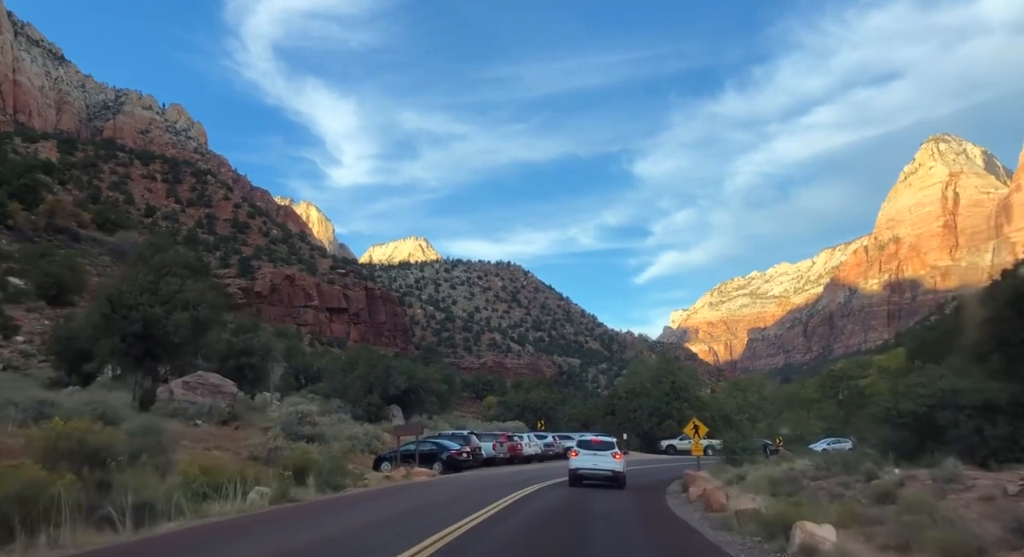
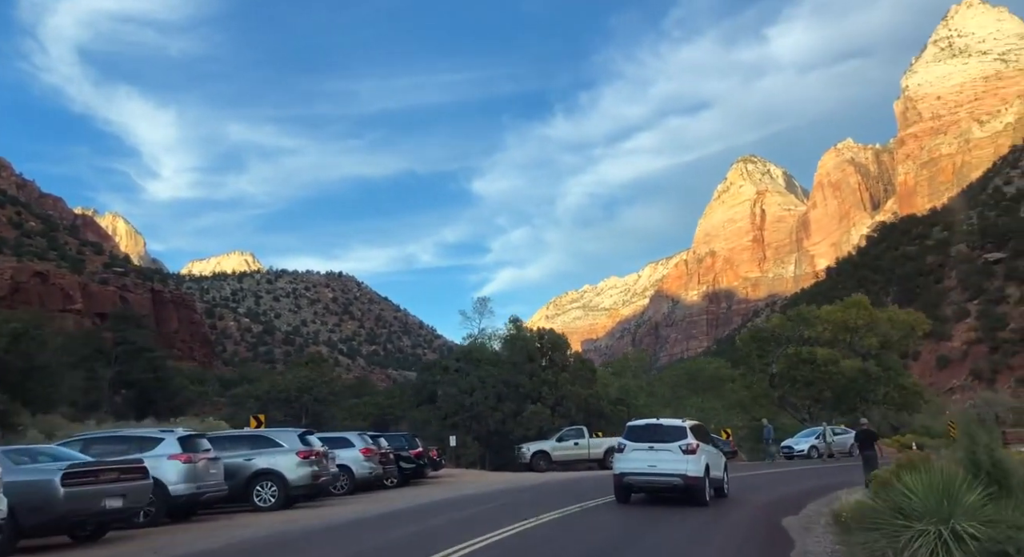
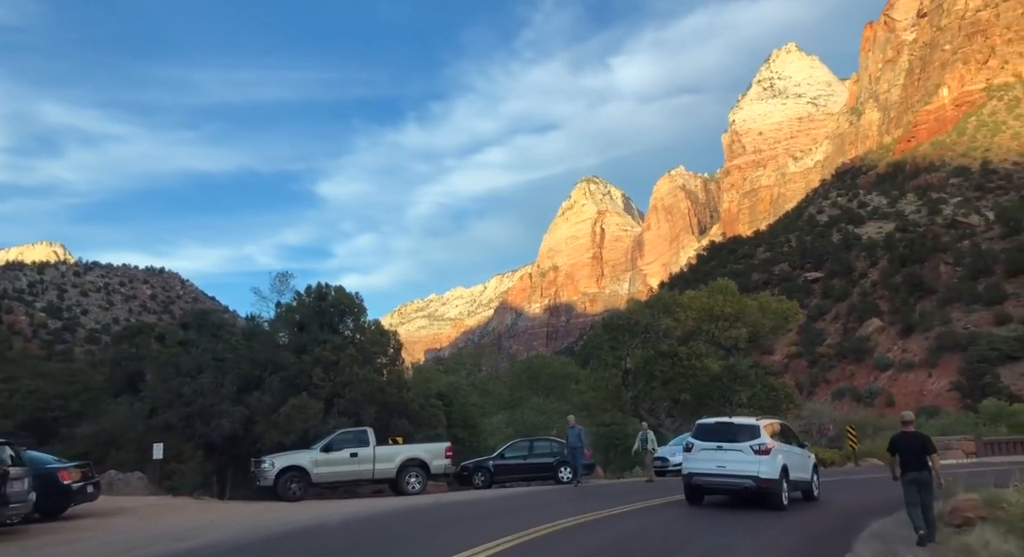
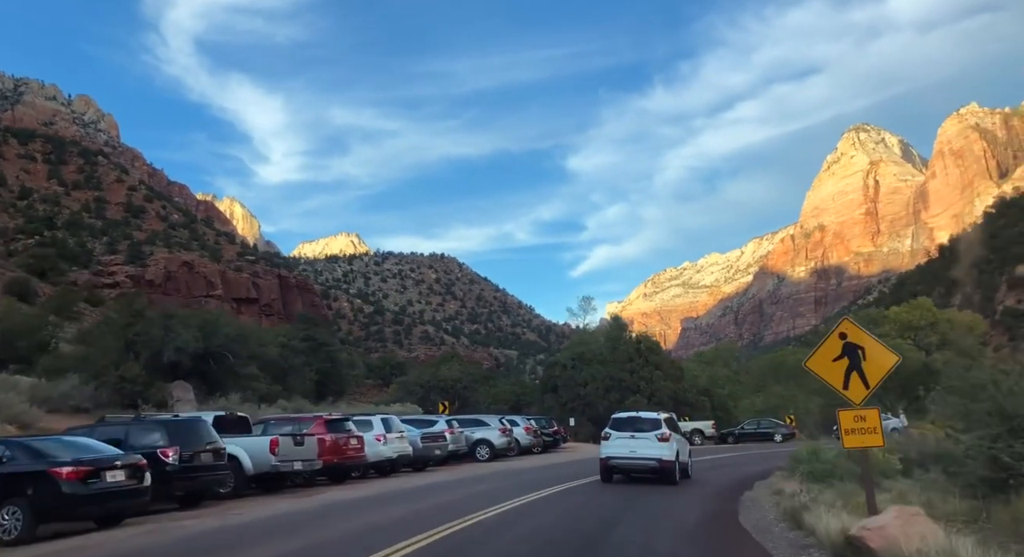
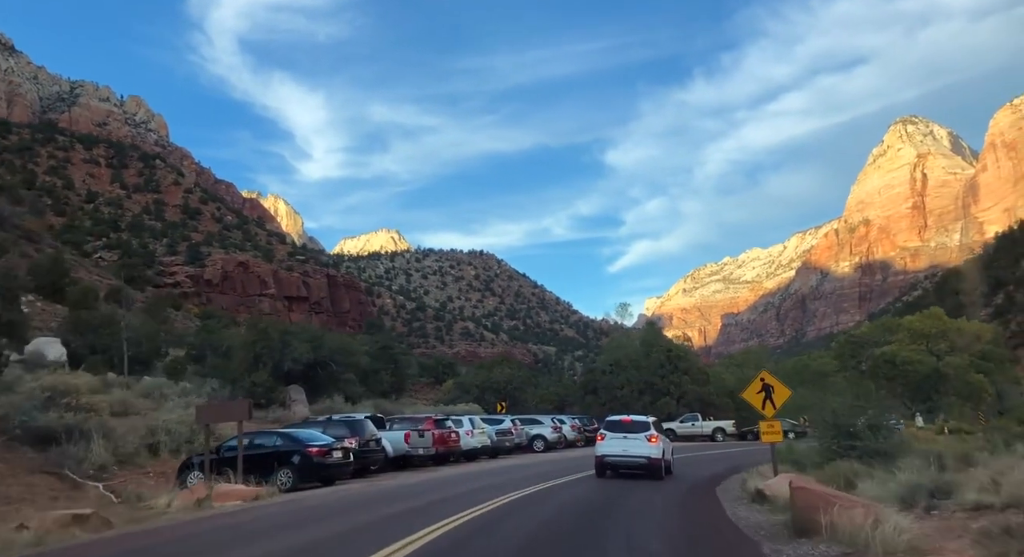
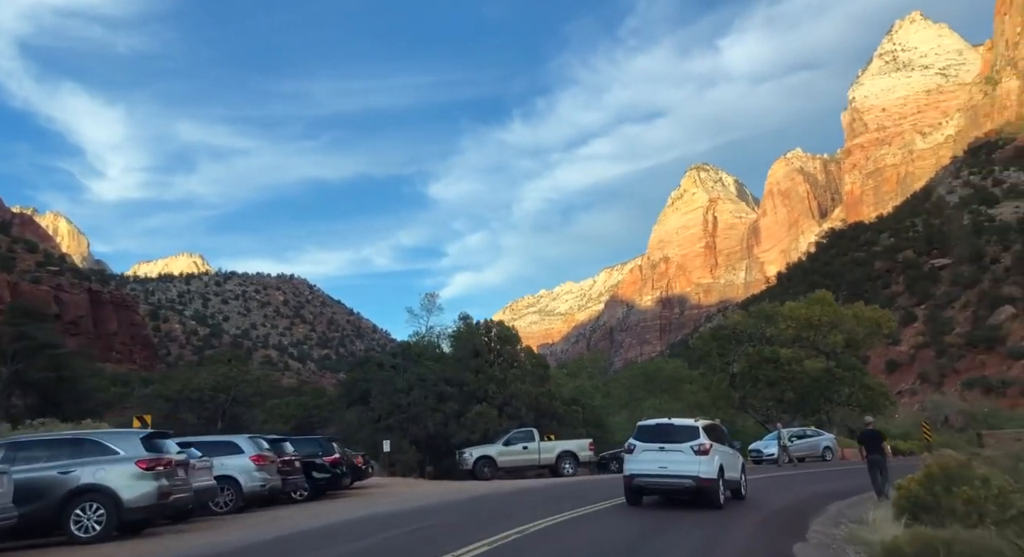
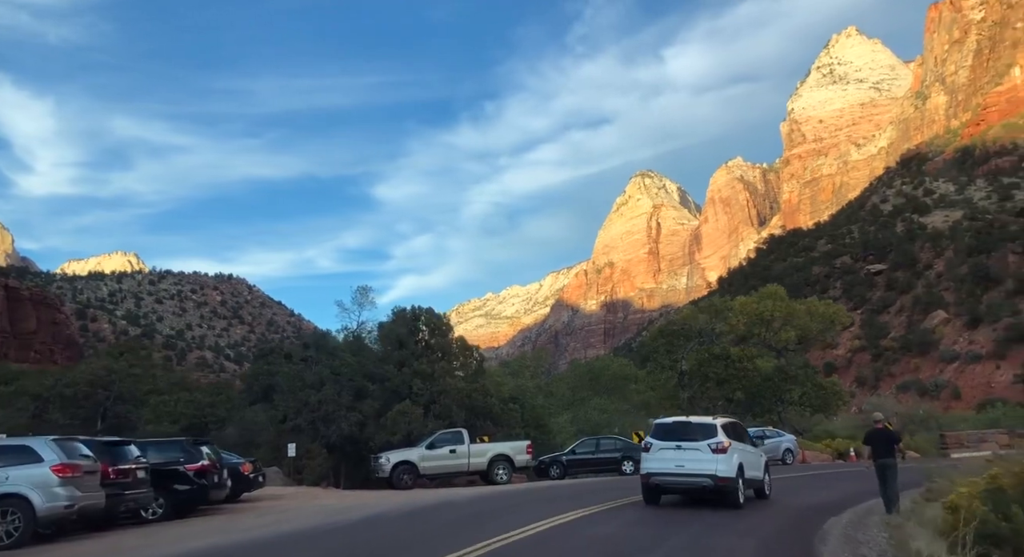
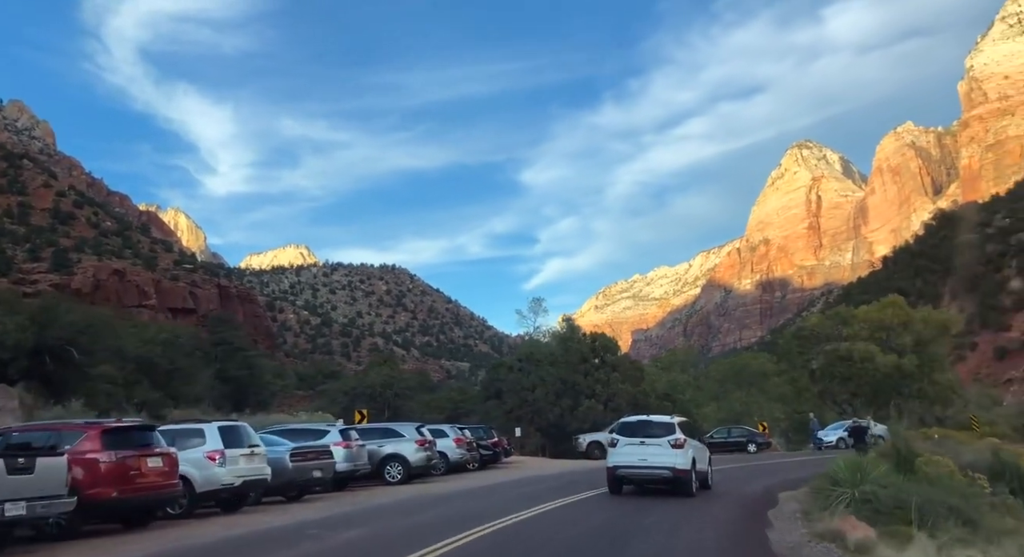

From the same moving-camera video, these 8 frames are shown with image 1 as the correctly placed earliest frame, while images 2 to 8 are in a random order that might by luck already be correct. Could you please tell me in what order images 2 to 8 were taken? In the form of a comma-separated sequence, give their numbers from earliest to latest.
5, 4, 8, 2, 6, 7, 3
